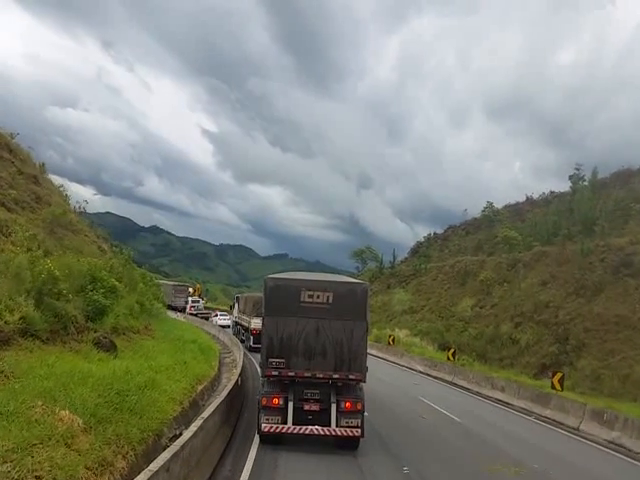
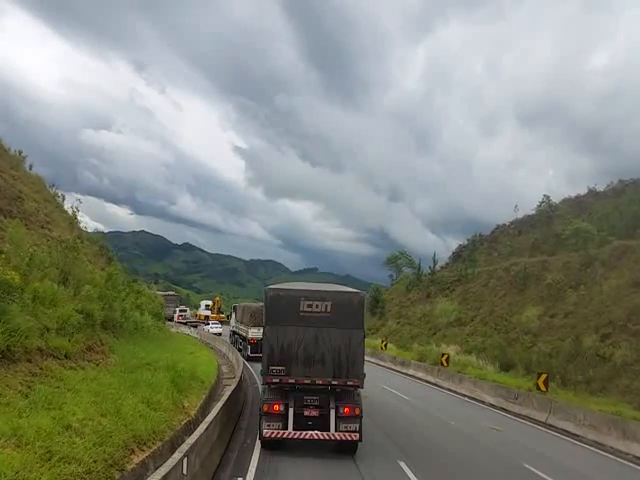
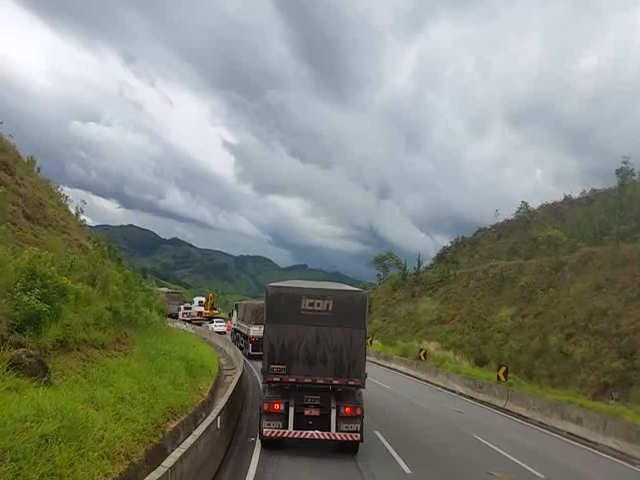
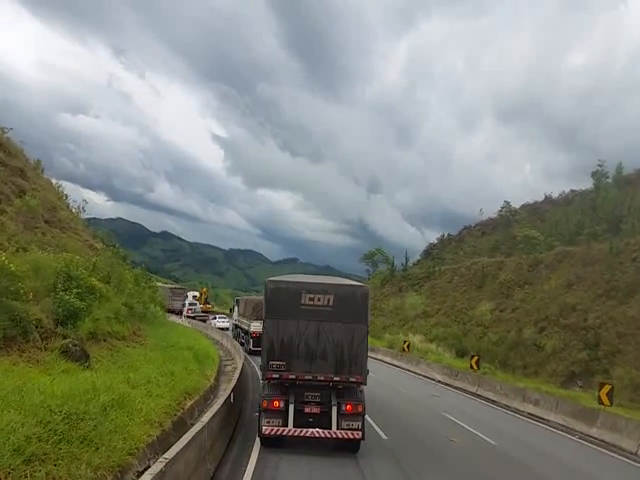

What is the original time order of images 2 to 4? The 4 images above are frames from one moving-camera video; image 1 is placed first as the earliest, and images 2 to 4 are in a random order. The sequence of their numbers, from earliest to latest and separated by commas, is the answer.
4, 3, 2
